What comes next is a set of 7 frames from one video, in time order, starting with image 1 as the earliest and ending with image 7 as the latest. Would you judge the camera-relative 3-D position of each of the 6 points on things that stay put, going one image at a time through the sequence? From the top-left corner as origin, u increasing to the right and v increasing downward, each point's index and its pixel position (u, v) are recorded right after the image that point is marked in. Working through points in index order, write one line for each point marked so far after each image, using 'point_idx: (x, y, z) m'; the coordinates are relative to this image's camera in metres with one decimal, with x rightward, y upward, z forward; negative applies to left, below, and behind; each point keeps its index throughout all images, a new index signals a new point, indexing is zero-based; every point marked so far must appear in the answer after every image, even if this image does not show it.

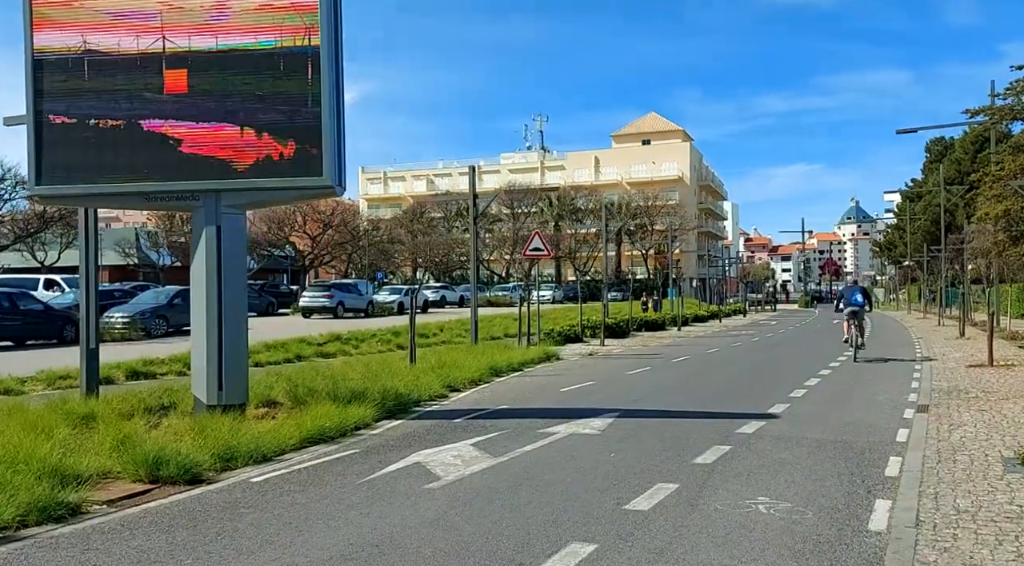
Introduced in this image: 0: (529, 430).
0: (+0.2, -1.6, +12.2) m
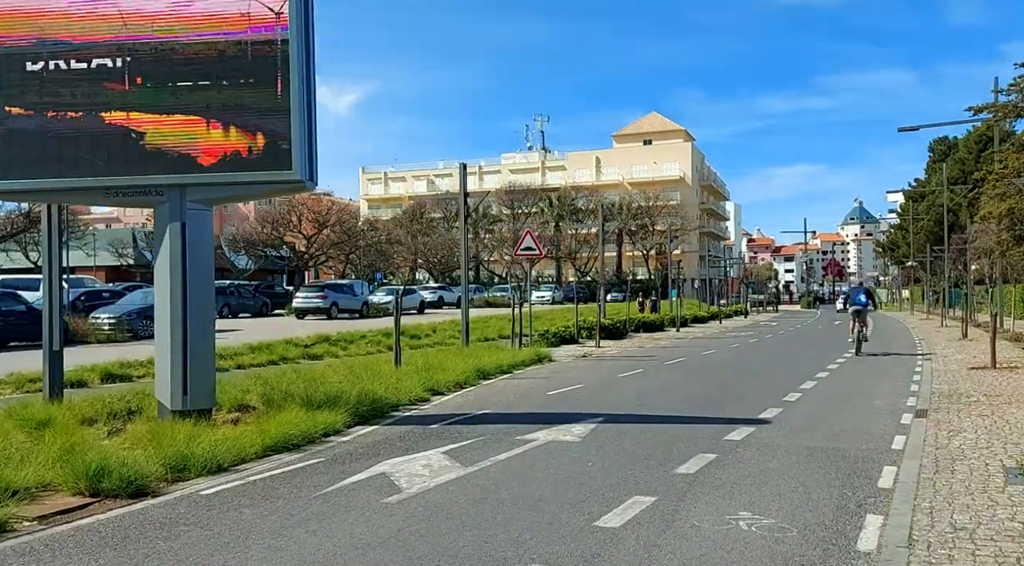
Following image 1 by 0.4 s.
0: (-0.1, -1.6, +11.6) m
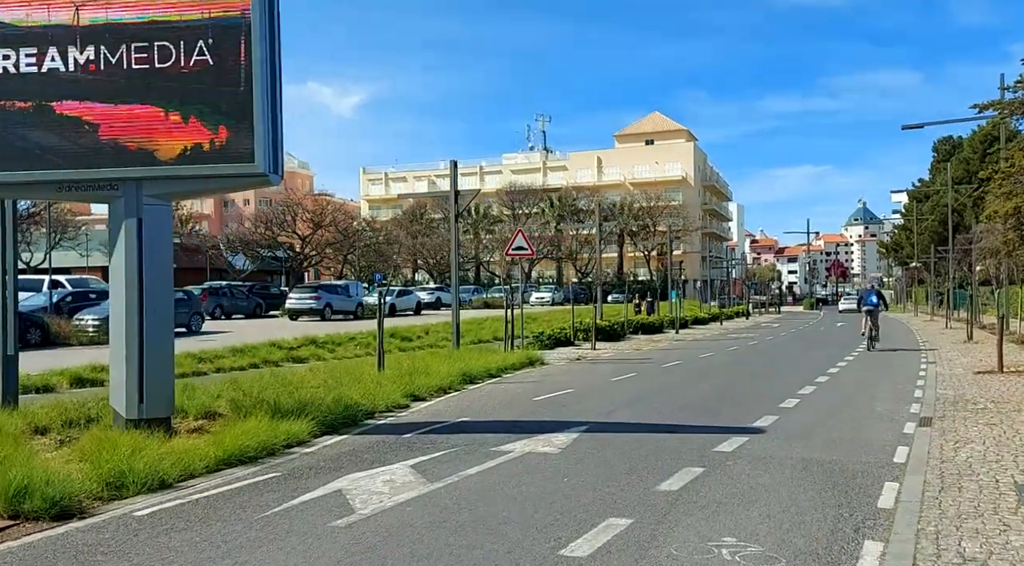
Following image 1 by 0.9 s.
0: (-0.3, -1.6, +10.9) m
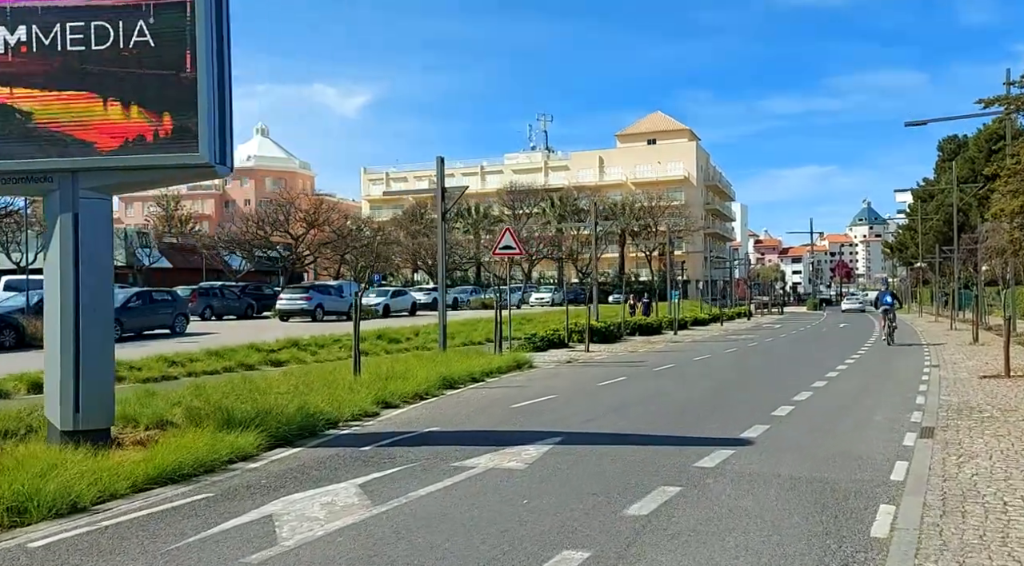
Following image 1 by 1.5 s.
0: (-0.6, -1.6, +10.0) m
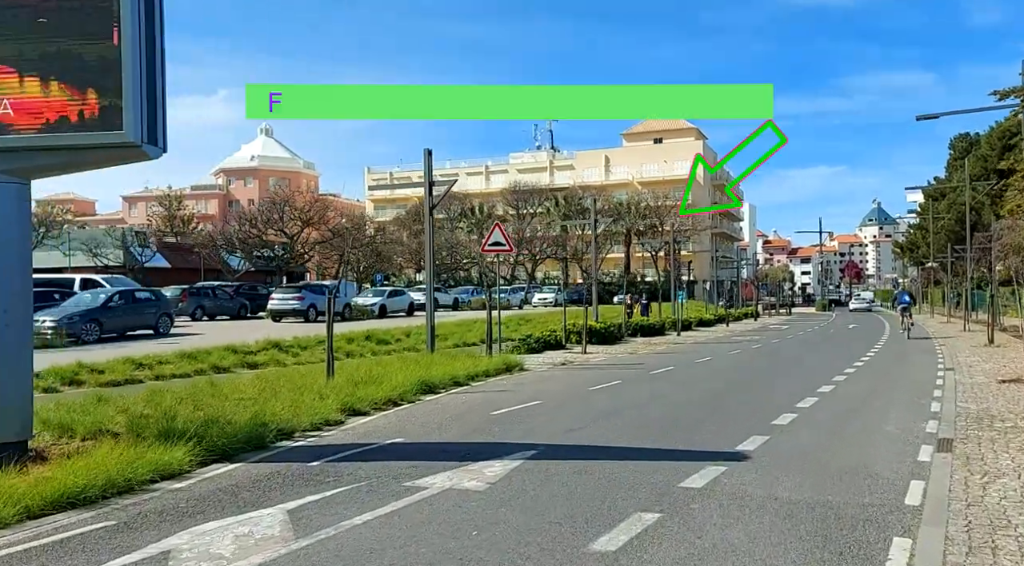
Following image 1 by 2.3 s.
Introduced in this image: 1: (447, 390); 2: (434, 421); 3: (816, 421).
0: (-0.9, -1.5, +8.8) m
1: (-1.0, -1.7, +17.5) m
2: (-0.9, -1.6, +12.8) m
3: (+3.2, -1.5, +12.1) m
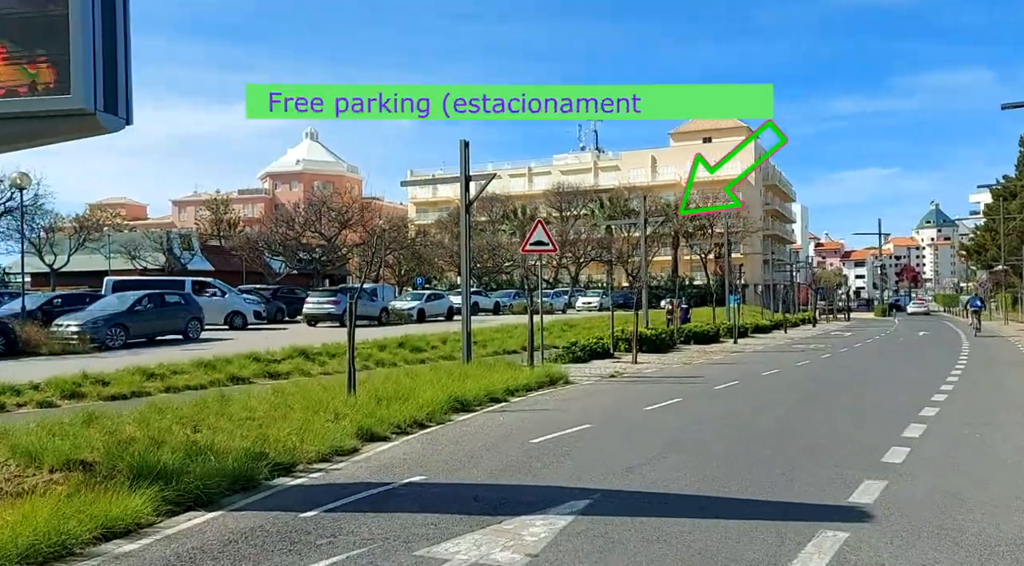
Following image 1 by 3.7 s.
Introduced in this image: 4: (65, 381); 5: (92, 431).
0: (-0.6, -1.6, +6.7) m
1: (-0.4, -1.7, +15.4) m
2: (-0.4, -1.6, +10.8) m
3: (+3.6, -1.5, +9.9) m
4: (-7.0, -1.5, +17.6) m
5: (-4.5, -1.6, +12.2) m
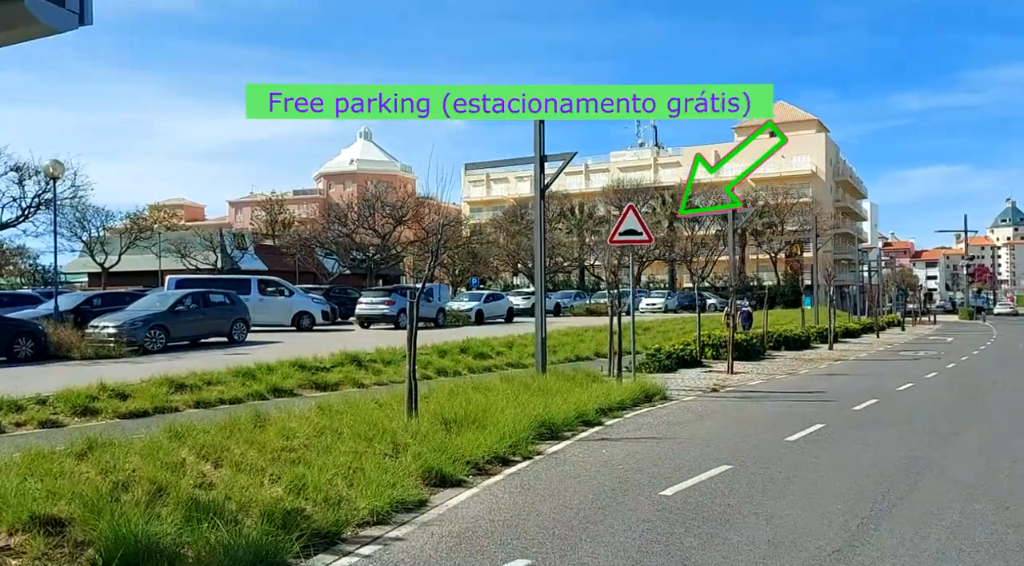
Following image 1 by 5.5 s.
0: (0.0, -1.5, +3.8) m
1: (+0.7, -1.7, +12.5) m
2: (+0.4, -1.6, +7.9) m
3: (+4.5, -1.5, +6.8) m
4: (-5.8, -1.5, +15.0) m
5: (-3.6, -1.5, +9.5) m
